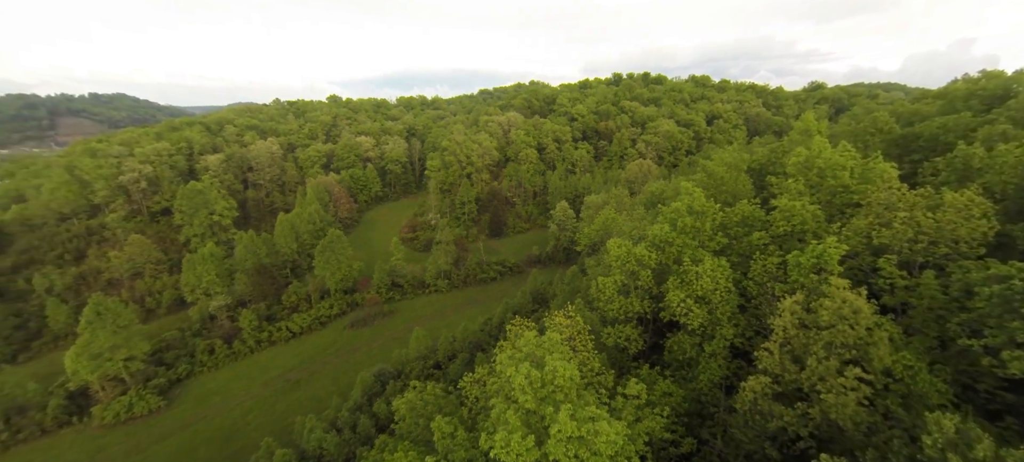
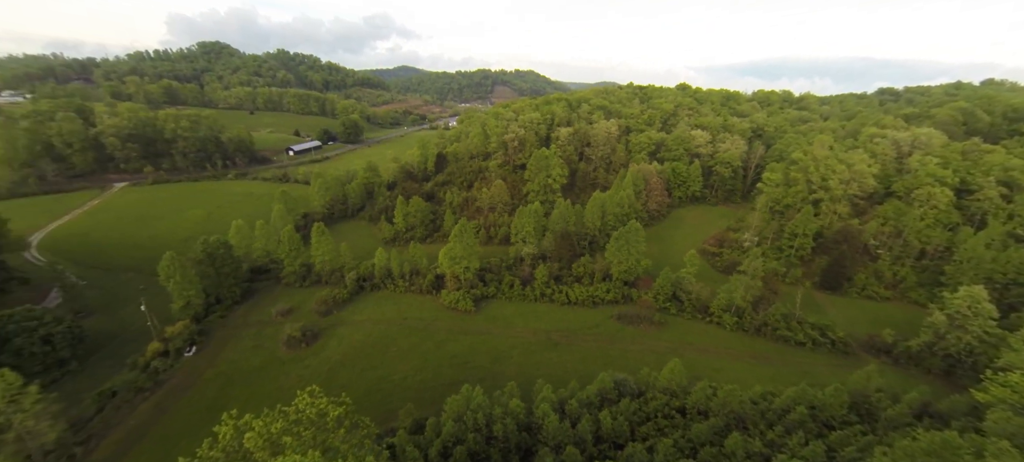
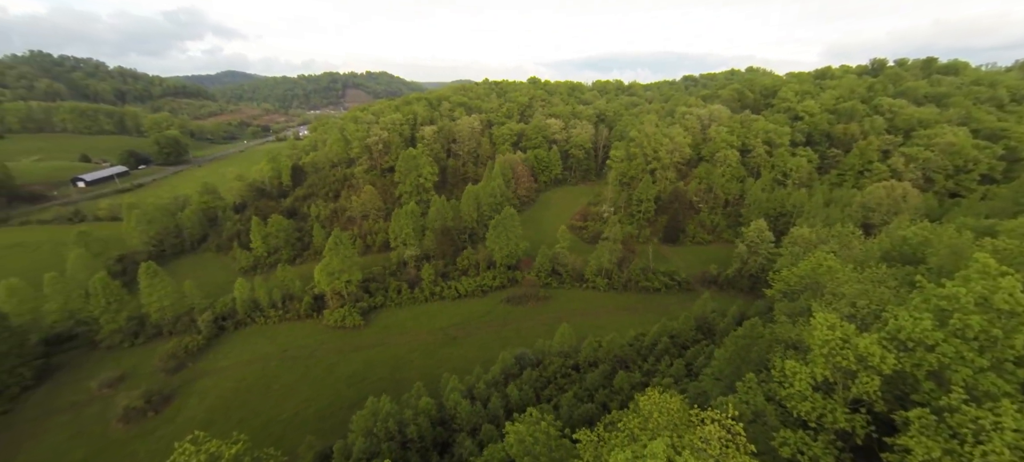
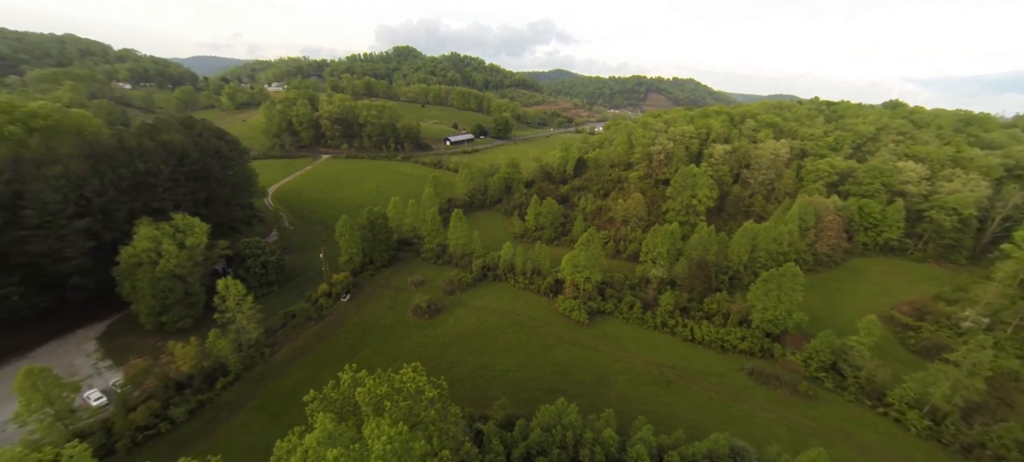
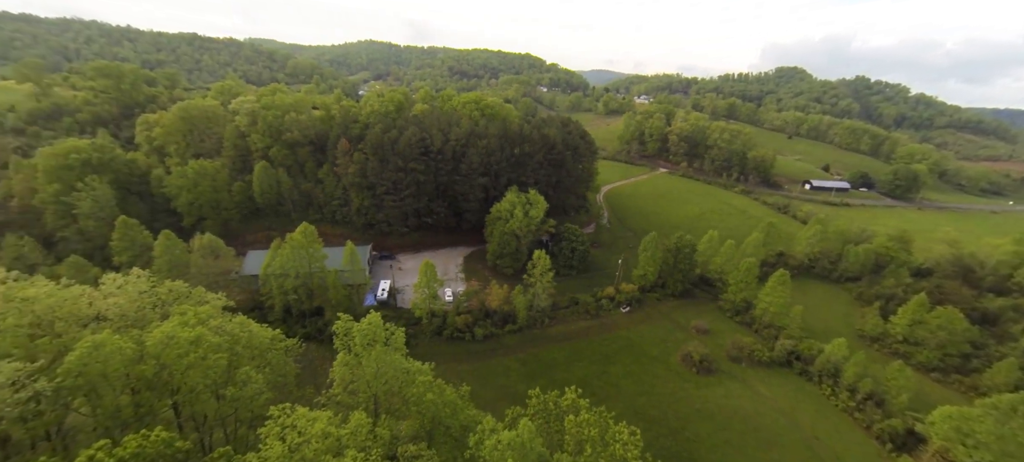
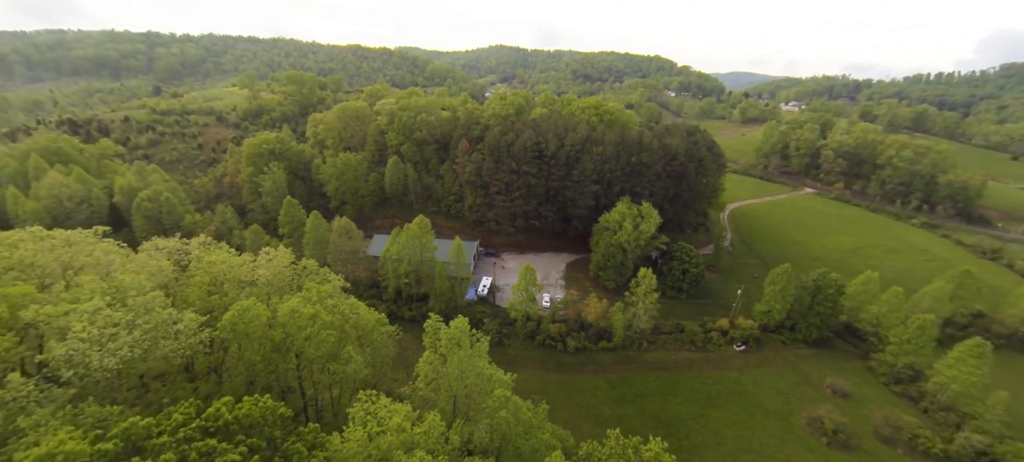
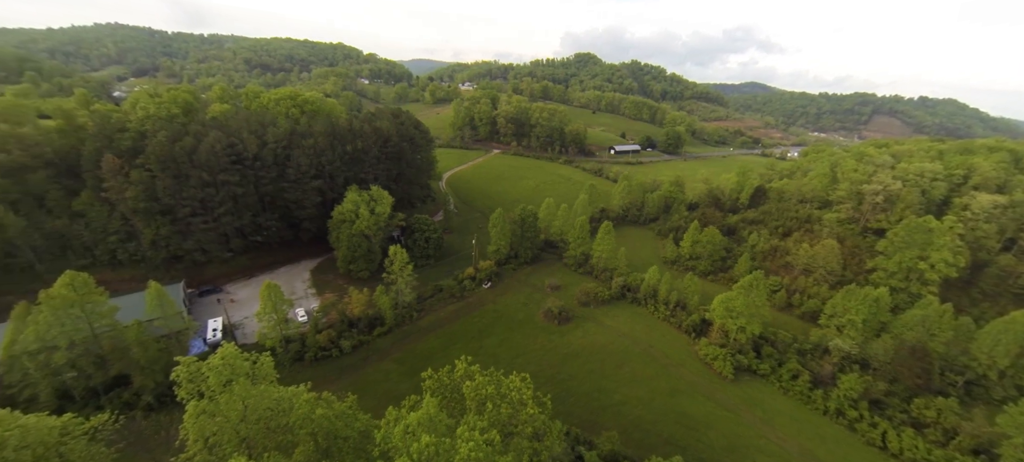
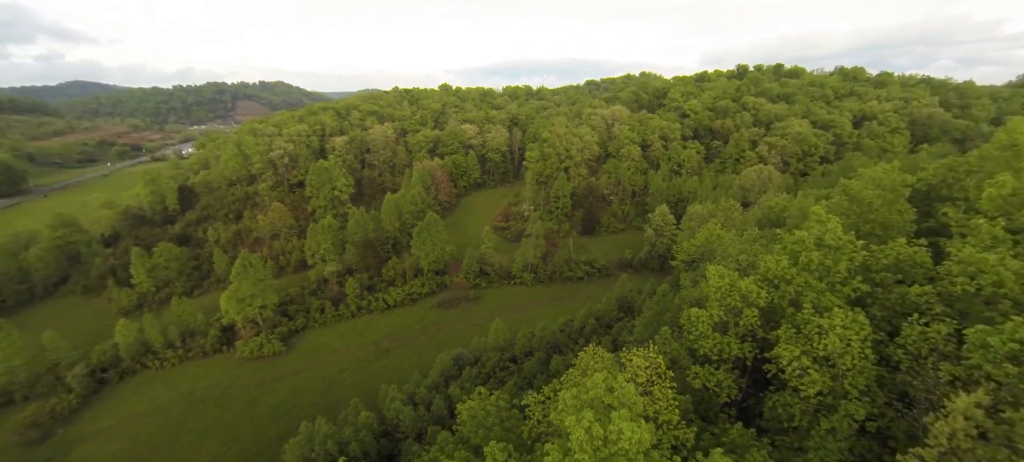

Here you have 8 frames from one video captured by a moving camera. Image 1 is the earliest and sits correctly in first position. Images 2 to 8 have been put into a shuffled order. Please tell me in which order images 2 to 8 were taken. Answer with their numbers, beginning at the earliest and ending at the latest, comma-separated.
8, 3, 2, 4, 7, 5, 6
